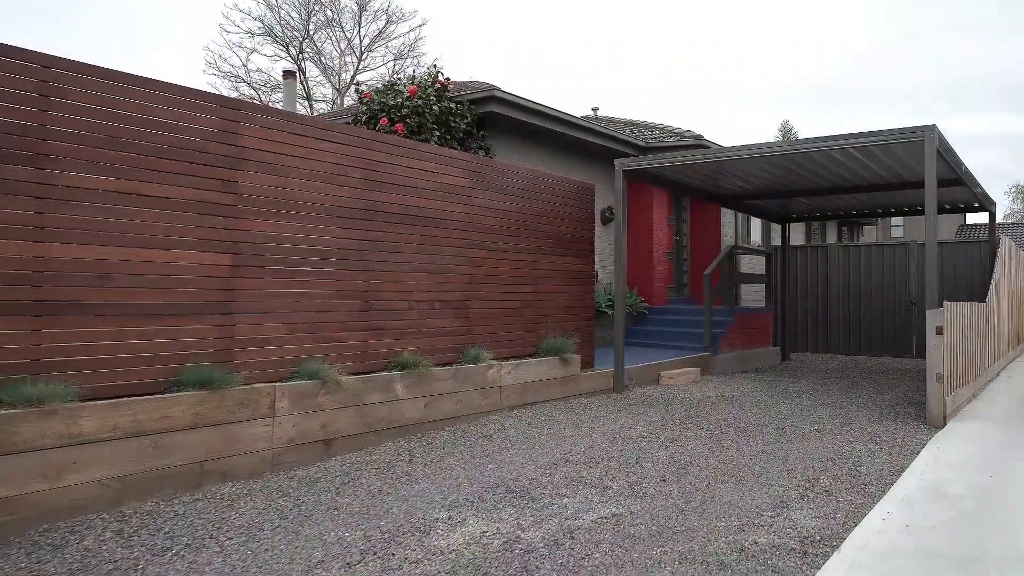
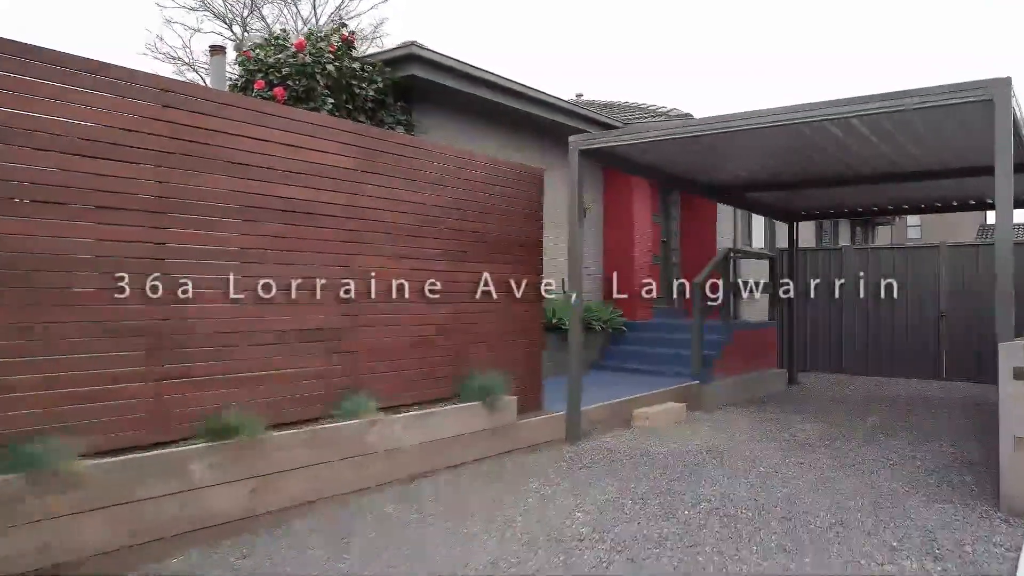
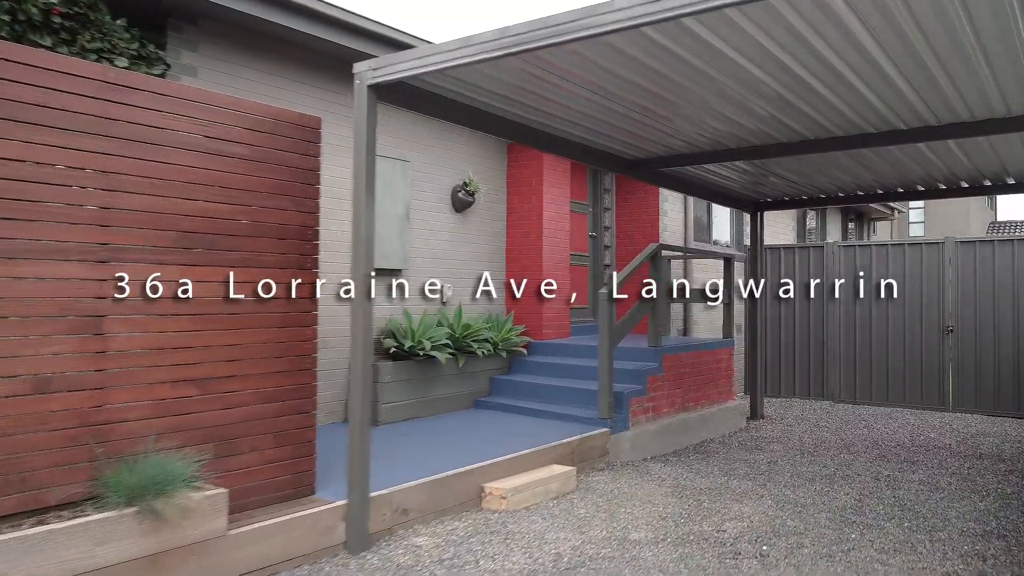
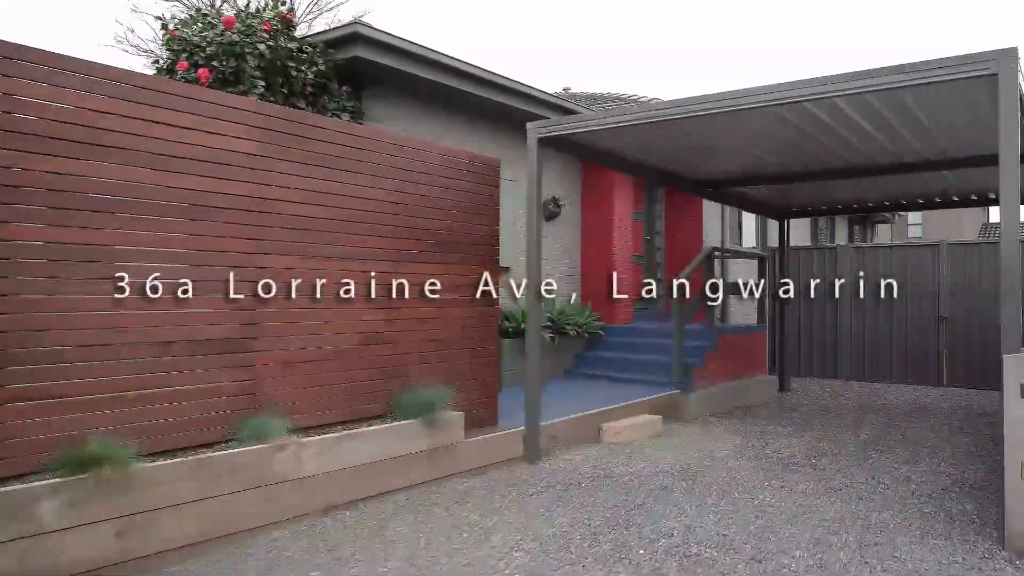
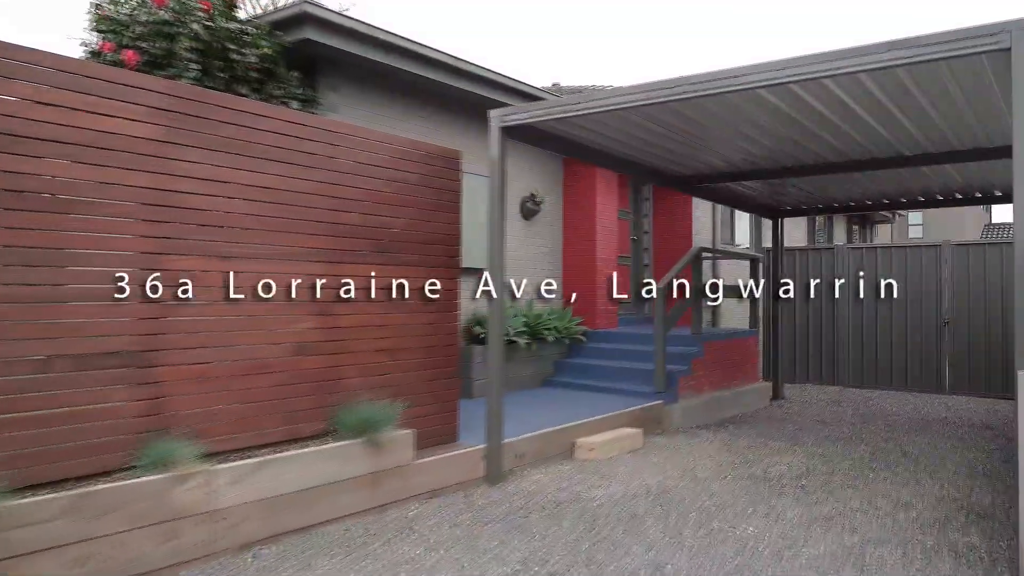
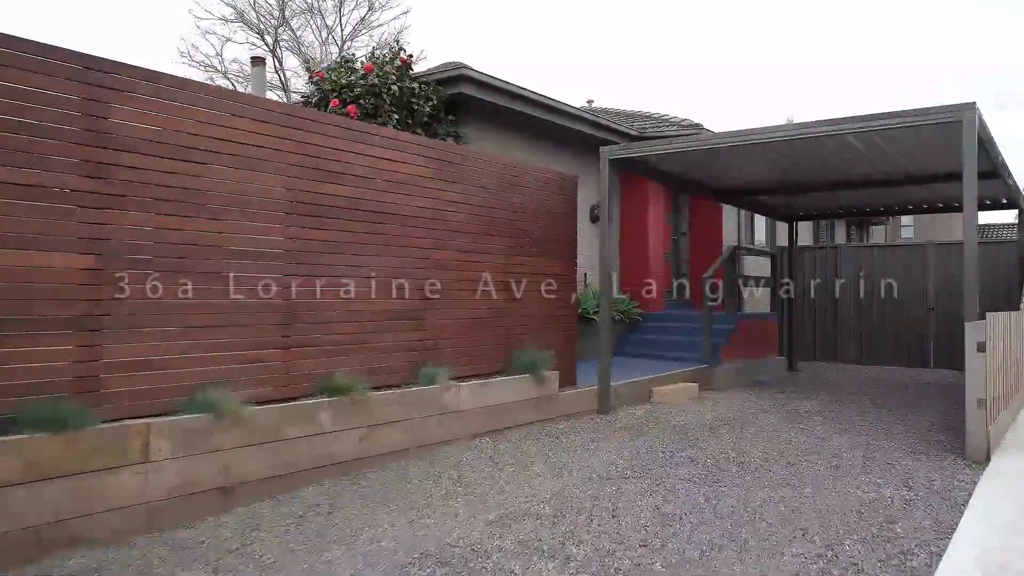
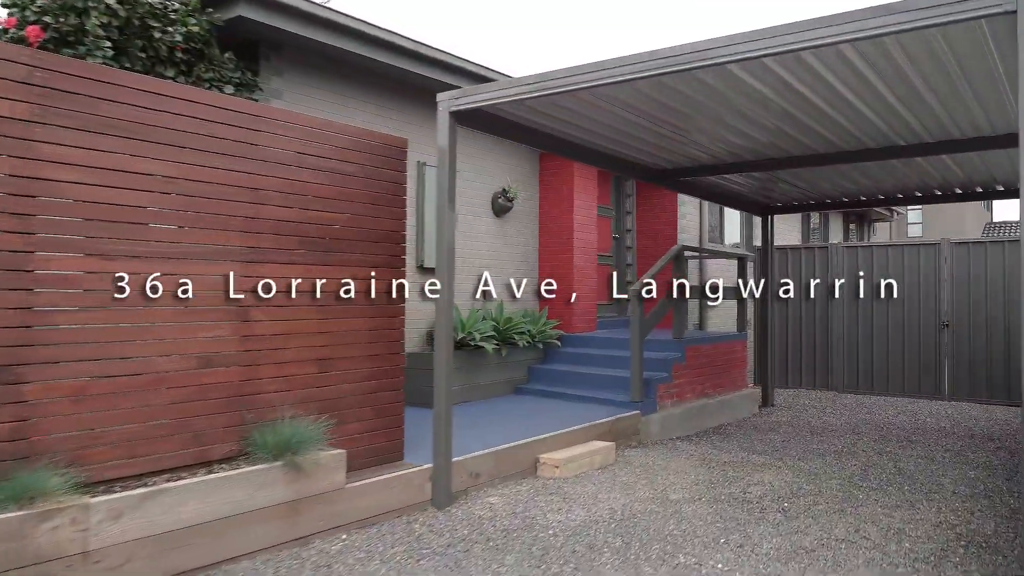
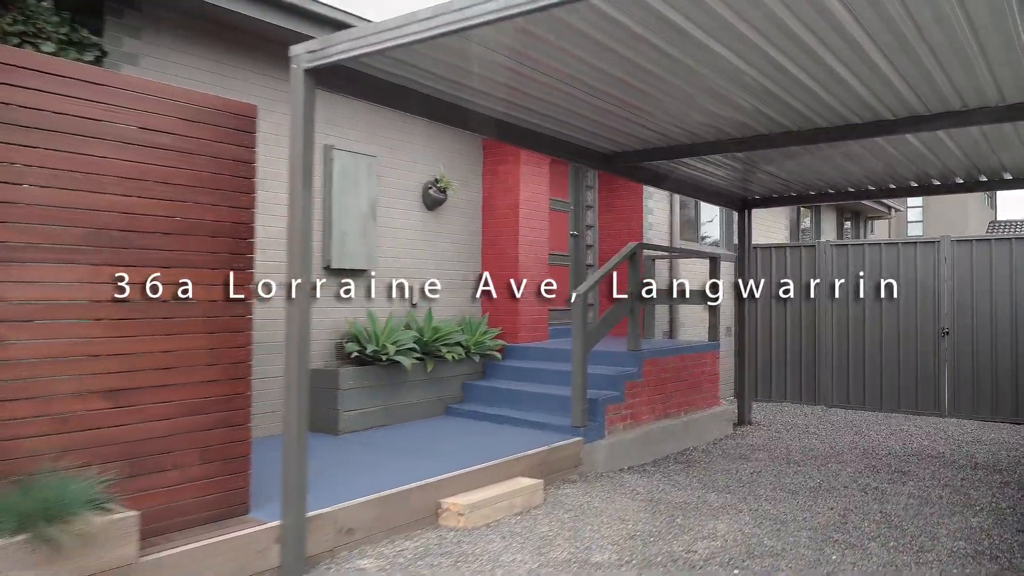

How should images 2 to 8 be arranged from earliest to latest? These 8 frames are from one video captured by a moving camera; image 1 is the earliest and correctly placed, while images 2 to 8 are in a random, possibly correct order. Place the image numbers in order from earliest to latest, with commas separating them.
6, 2, 4, 5, 7, 3, 8
